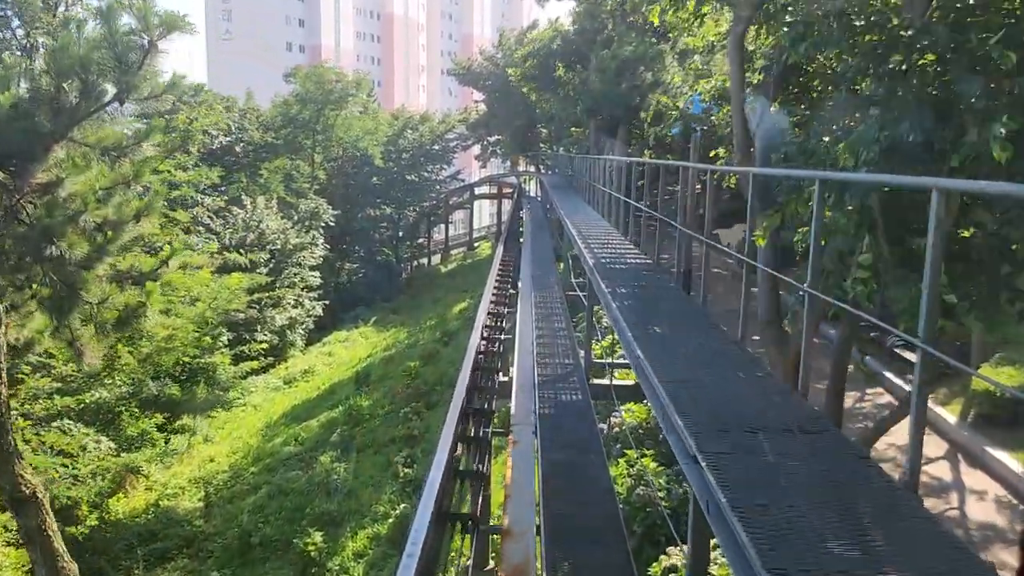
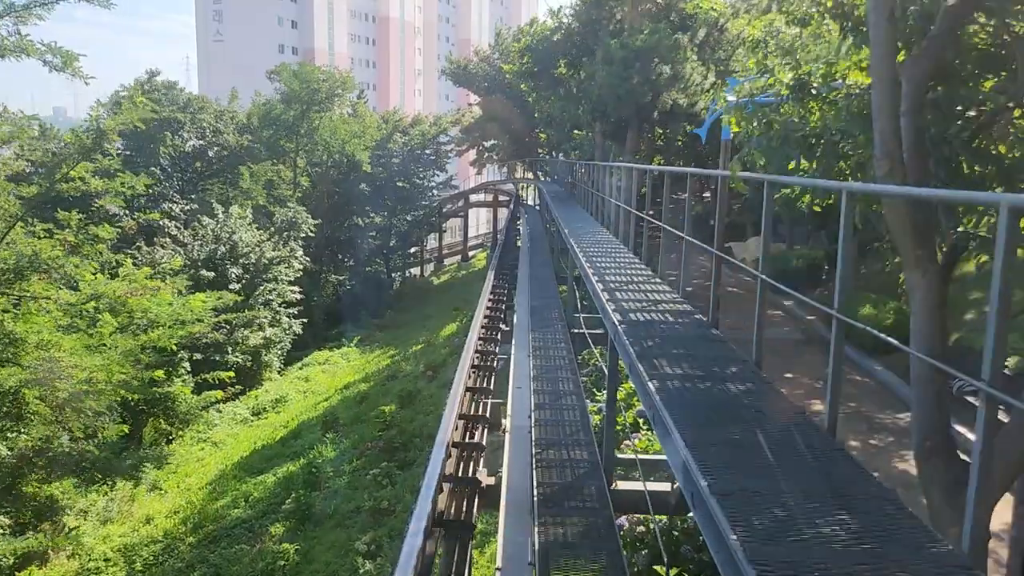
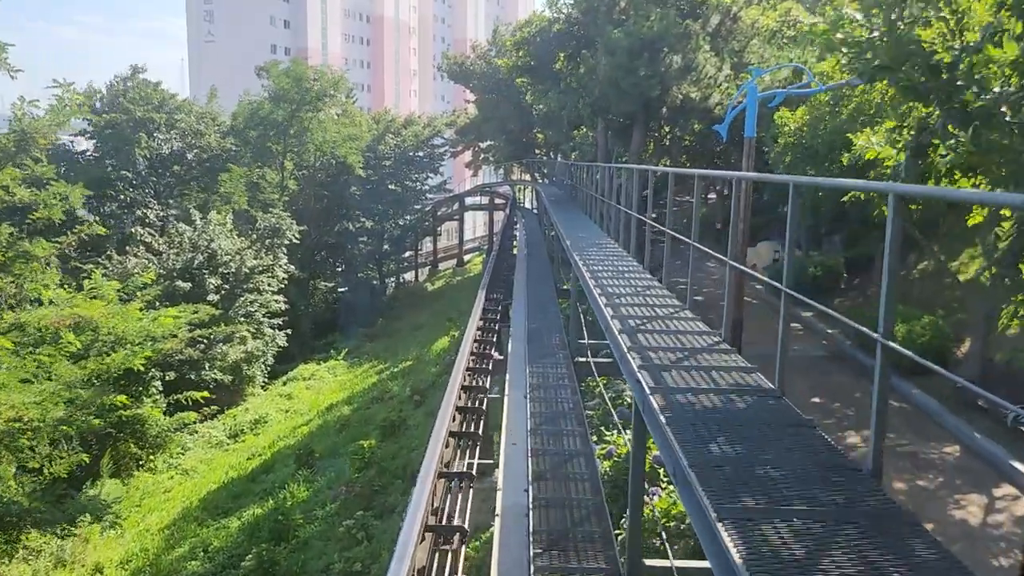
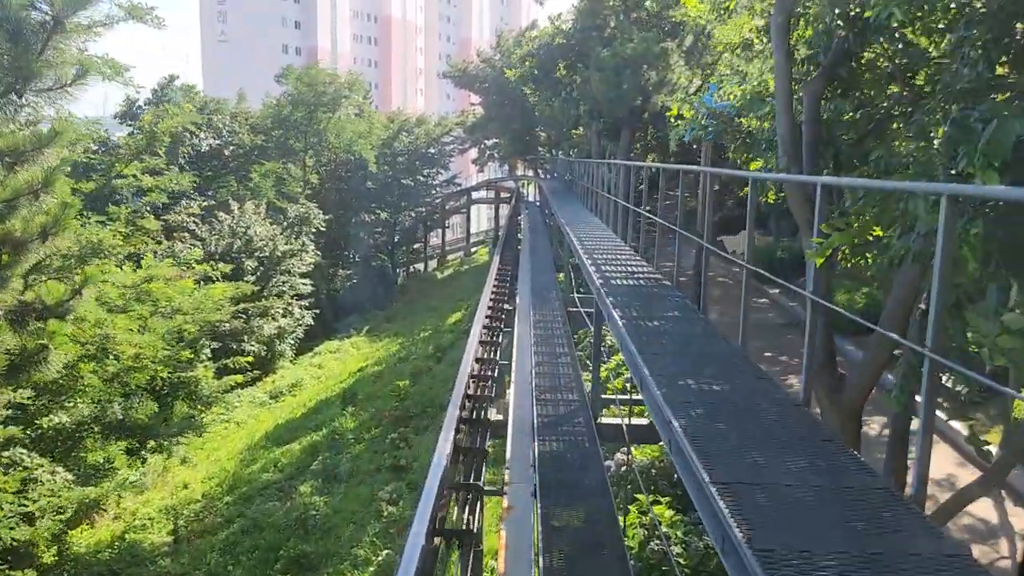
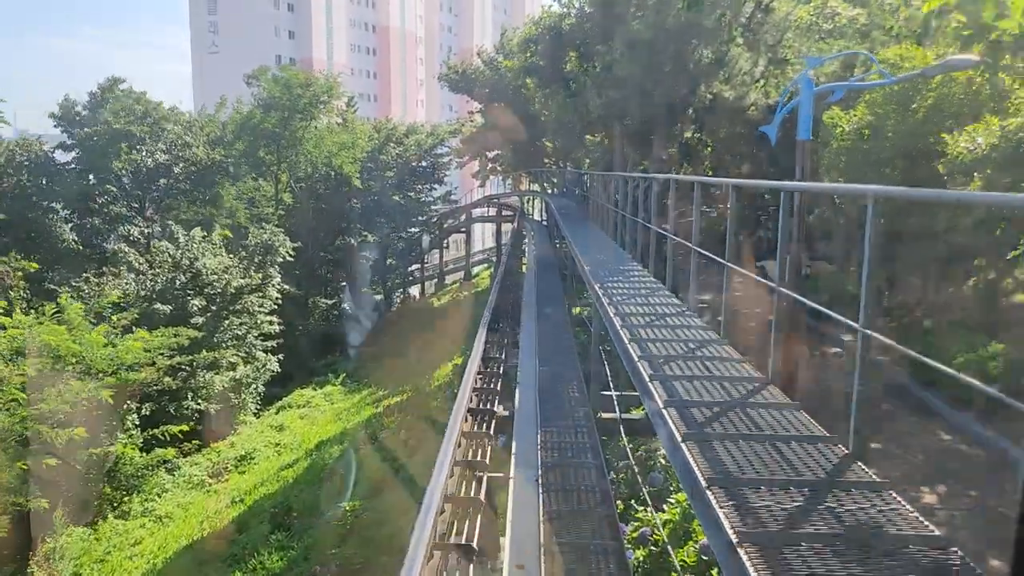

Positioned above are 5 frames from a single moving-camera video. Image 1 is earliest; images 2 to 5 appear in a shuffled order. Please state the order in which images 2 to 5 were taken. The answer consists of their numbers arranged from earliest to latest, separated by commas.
4, 2, 3, 5
